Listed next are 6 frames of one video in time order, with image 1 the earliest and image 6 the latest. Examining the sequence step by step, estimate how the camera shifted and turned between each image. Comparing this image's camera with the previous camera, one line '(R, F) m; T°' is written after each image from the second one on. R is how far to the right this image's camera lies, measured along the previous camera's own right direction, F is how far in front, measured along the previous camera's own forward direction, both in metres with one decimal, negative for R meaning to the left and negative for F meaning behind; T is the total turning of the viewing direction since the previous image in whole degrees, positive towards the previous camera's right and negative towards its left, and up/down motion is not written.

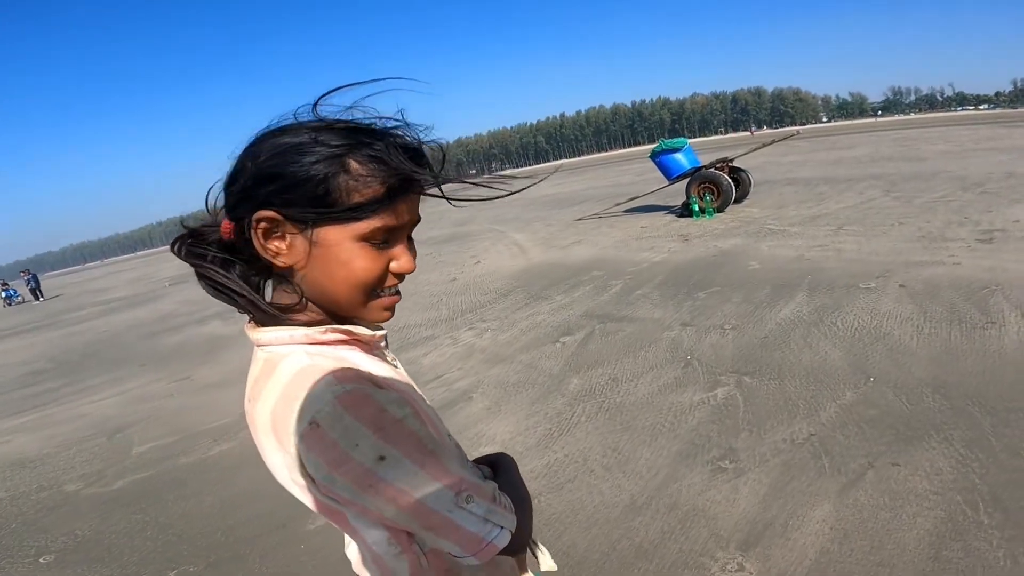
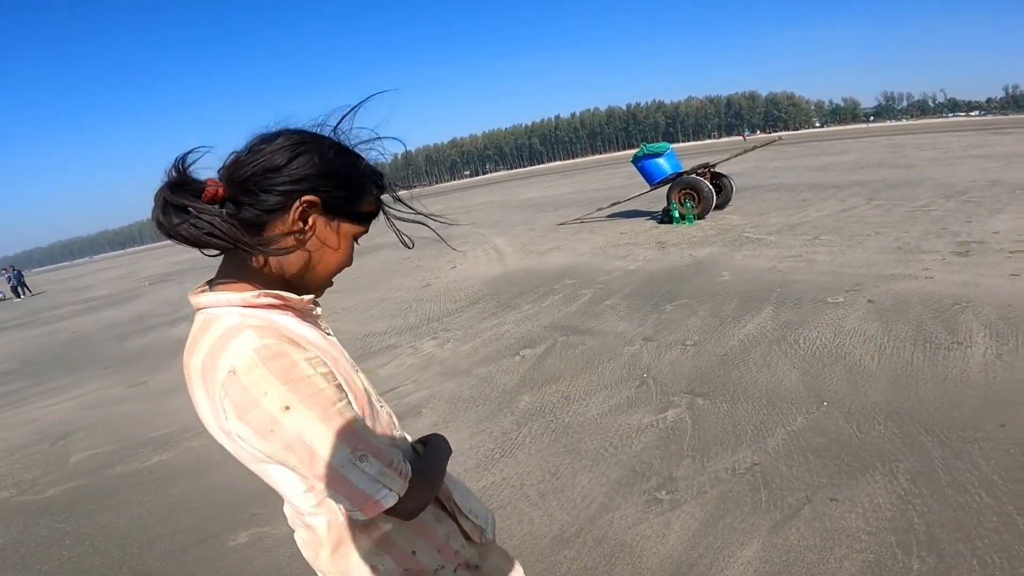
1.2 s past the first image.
(+0.4, +0.1) m; 0°
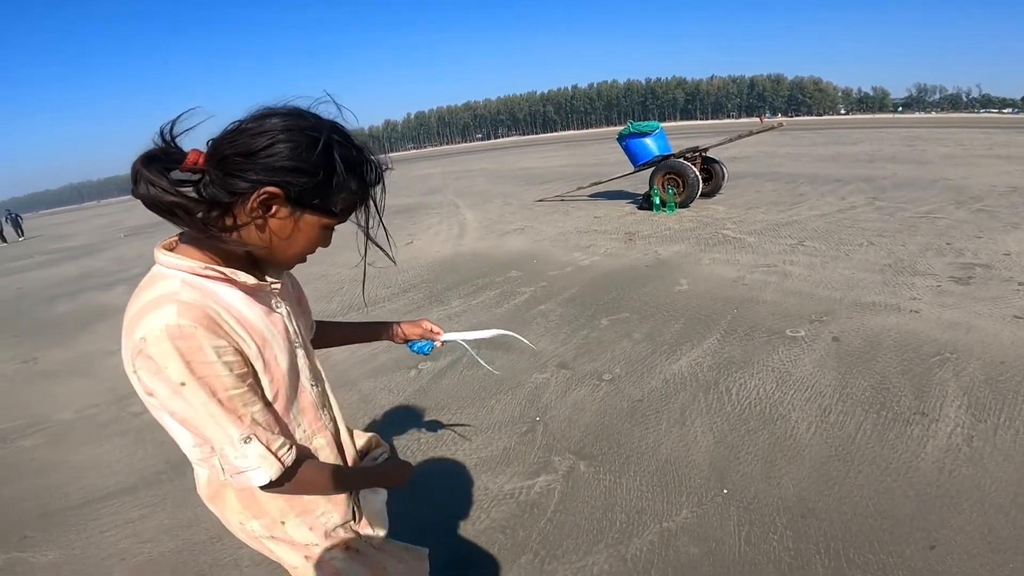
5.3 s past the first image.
(+0.9, +0.8) m; -2°
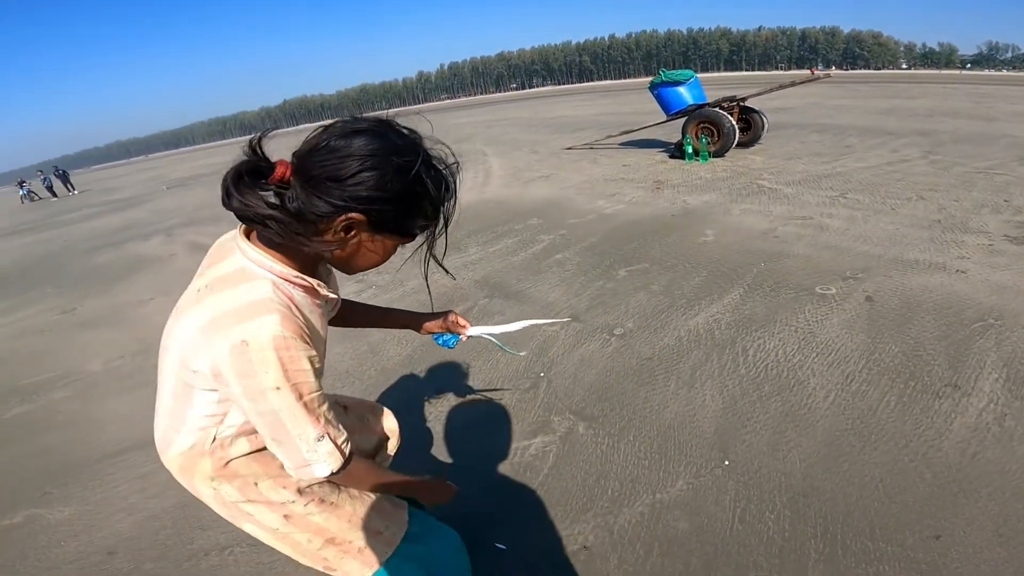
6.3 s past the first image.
(+0.2, +0.1) m; -3°
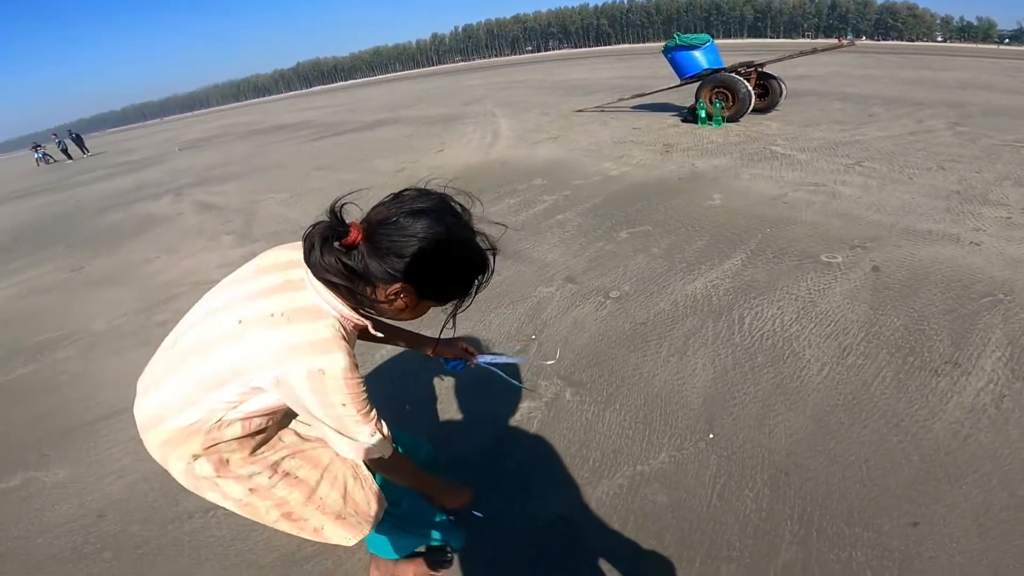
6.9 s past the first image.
(+0.1, +0.1) m; -1°
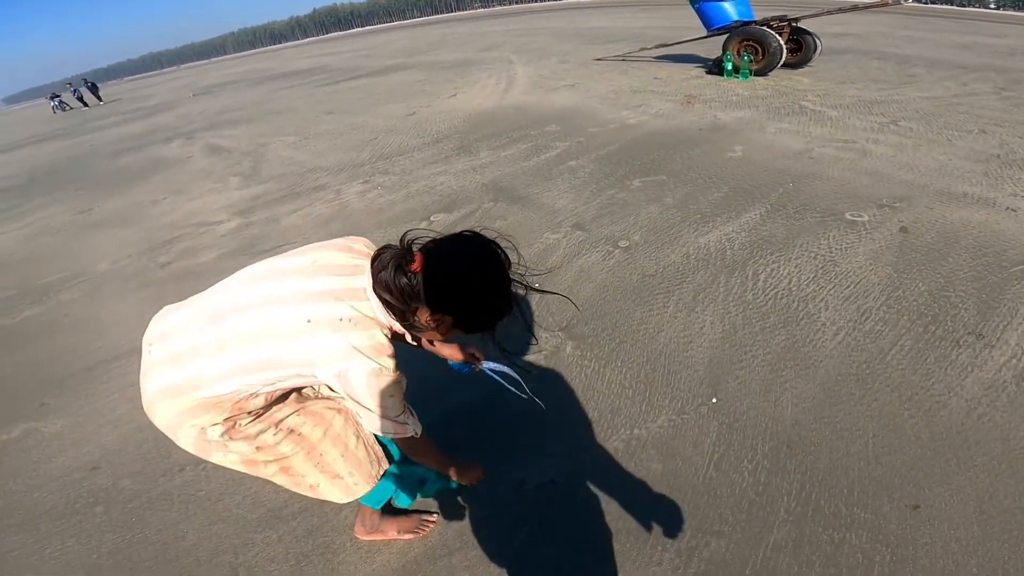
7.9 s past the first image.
(+0.1, +0.1) m; -1°
